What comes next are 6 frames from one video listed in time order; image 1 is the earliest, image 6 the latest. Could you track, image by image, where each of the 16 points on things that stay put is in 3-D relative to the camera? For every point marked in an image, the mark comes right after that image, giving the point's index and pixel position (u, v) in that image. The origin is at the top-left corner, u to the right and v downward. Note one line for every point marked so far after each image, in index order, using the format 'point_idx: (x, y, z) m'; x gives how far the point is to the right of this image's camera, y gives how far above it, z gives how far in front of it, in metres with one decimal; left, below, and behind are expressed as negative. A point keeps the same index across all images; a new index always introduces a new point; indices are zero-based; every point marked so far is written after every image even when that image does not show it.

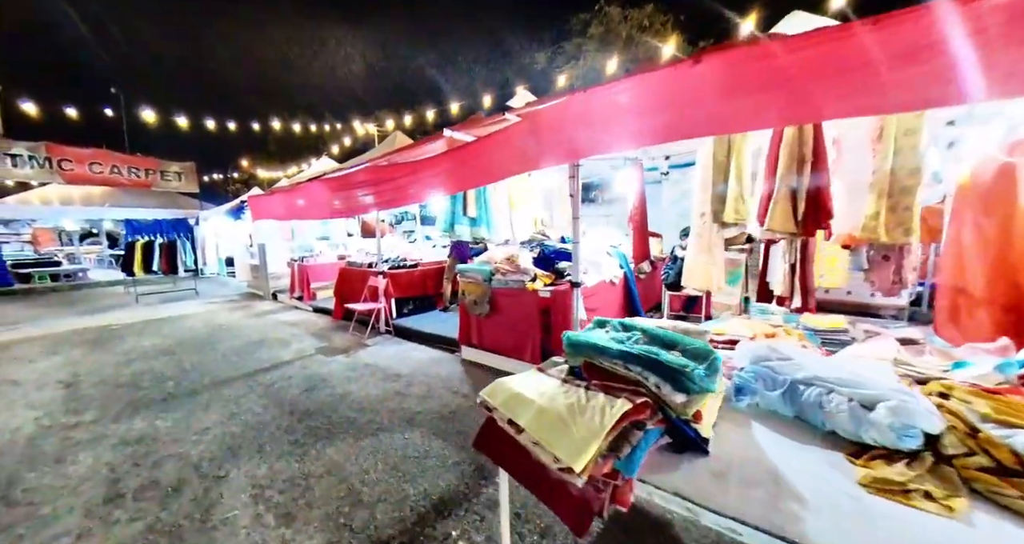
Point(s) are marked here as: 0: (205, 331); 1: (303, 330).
0: (-4.2, -0.8, +5.0) m
1: (-2.8, -0.8, +4.9) m
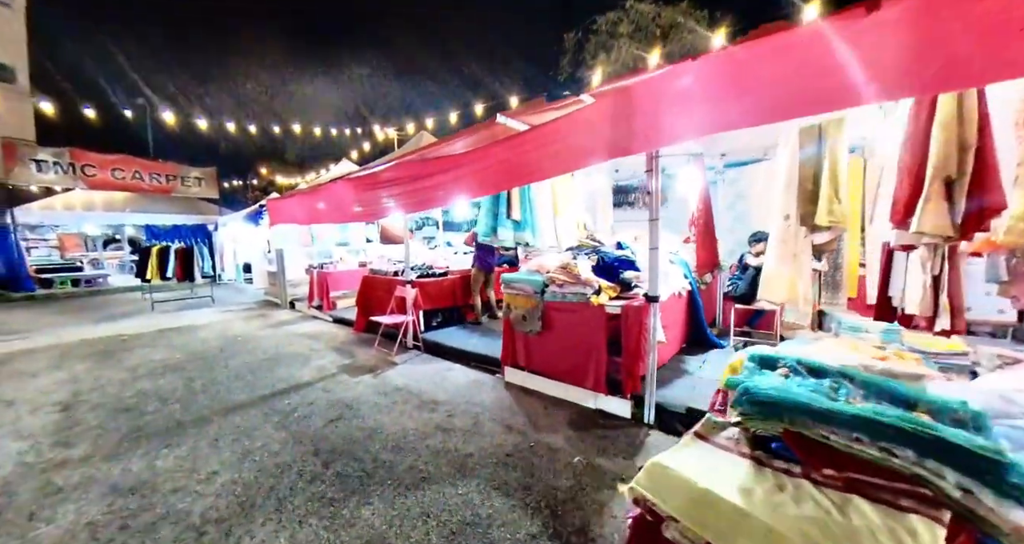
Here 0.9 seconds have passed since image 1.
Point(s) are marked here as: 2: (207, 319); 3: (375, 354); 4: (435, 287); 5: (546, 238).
0: (-3.7, -0.9, +4.7) m
1: (-2.3, -0.9, +4.4) m
2: (-5.2, -0.8, +6.2) m
3: (-1.5, -0.9, +4.0) m
4: (-1.0, -0.2, +4.5) m
5: (+0.4, +0.3, +3.8) m
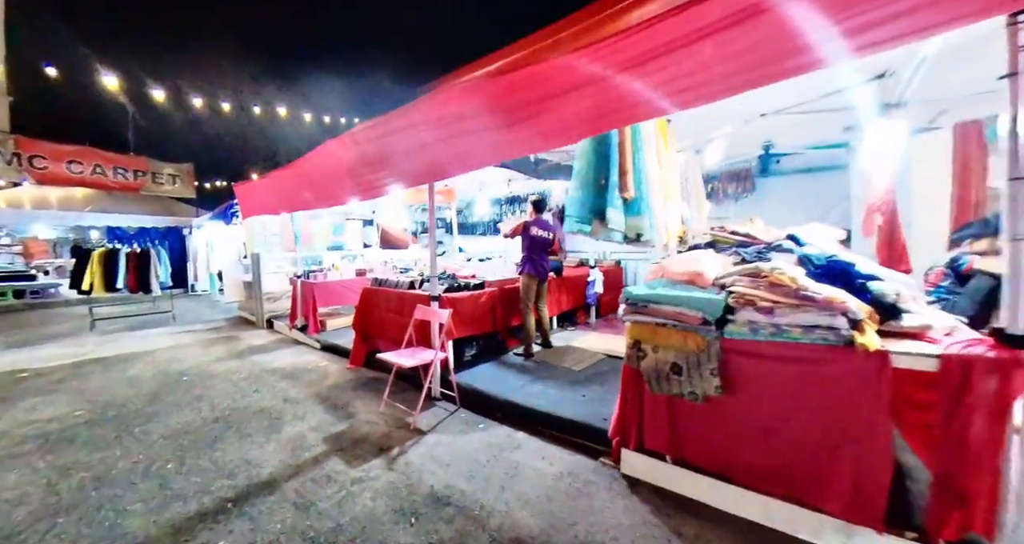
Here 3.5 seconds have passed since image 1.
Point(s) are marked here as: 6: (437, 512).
0: (-3.1, -1.0, +3.2) m
1: (-1.7, -0.9, +3.0) m
2: (-4.6, -0.9, +4.7) m
3: (-0.9, -1.0, +2.6) m
4: (-0.4, -0.3, +3.1) m
5: (+1.0, +0.3, +2.4) m
6: (-0.3, -1.1, +1.6) m
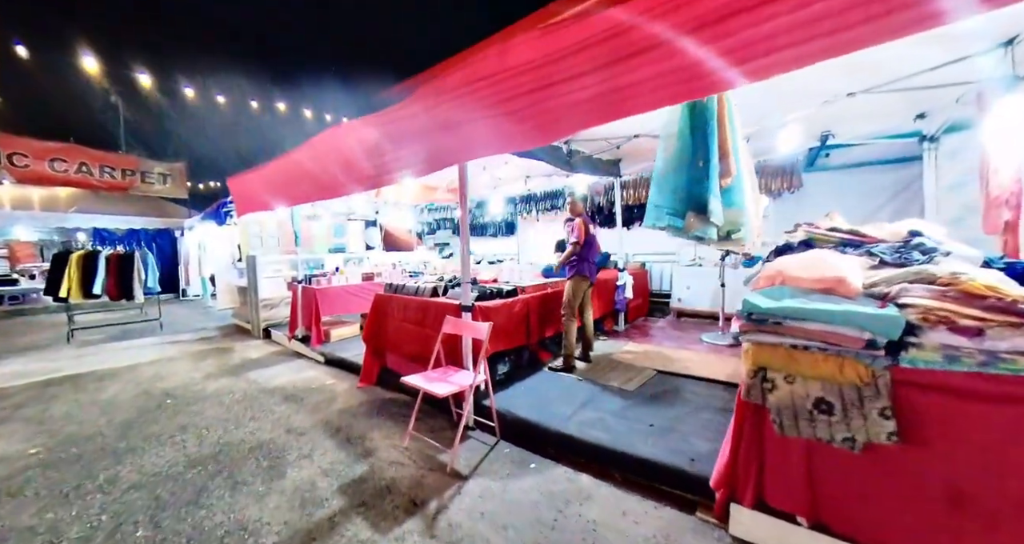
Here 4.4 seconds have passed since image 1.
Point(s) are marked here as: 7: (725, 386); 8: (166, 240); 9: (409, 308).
0: (-2.8, -1.0, +2.7) m
1: (-1.4, -1.0, +2.5) m
2: (-4.3, -1.0, +4.2) m
3: (-0.6, -1.0, +2.1) m
4: (-0.1, -0.3, +2.7) m
5: (+1.3, +0.3, +2.0) m
6: (0.0, -1.1, +1.2) m
7: (+1.5, -0.8, +2.7) m
8: (-10.4, +1.0, +11.0) m
9: (-0.8, -0.3, +2.8) m
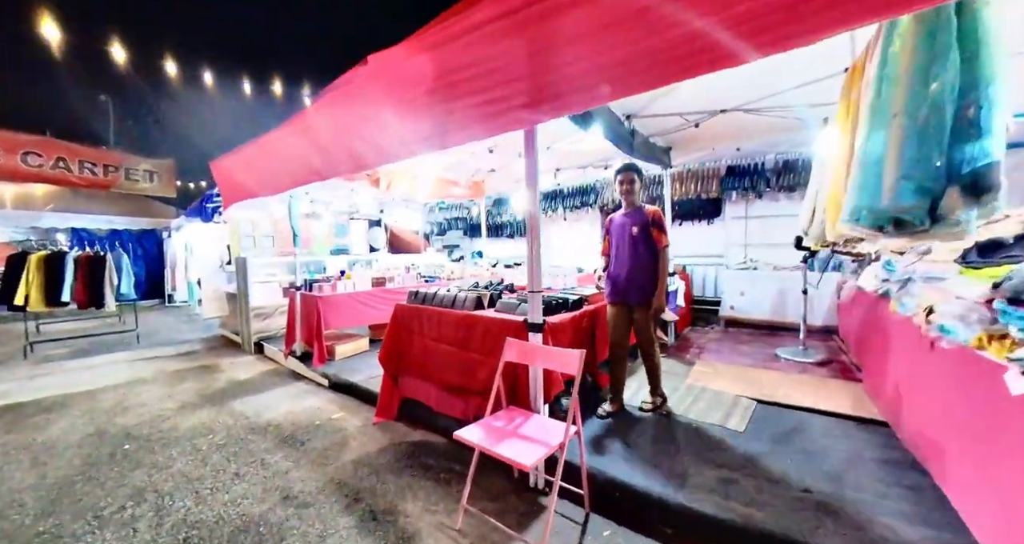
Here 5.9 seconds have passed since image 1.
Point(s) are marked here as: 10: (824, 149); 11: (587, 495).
0: (-2.4, -1.0, +2.0) m
1: (-1.0, -1.0, +1.8) m
2: (-3.9, -1.0, +3.5) m
3: (-0.2, -1.0, +1.5) m
4: (+0.3, -0.3, +2.0) m
5: (+1.7, +0.2, +1.4) m
6: (+0.4, -1.1, +0.5) m
7: (+1.9, -0.9, +2.1) m
8: (-10.1, +0.8, +10.3) m
9: (-0.4, -0.3, +2.1) m
10: (+2.0, +0.8, +2.4) m
11: (+0.3, -1.0, +1.6) m
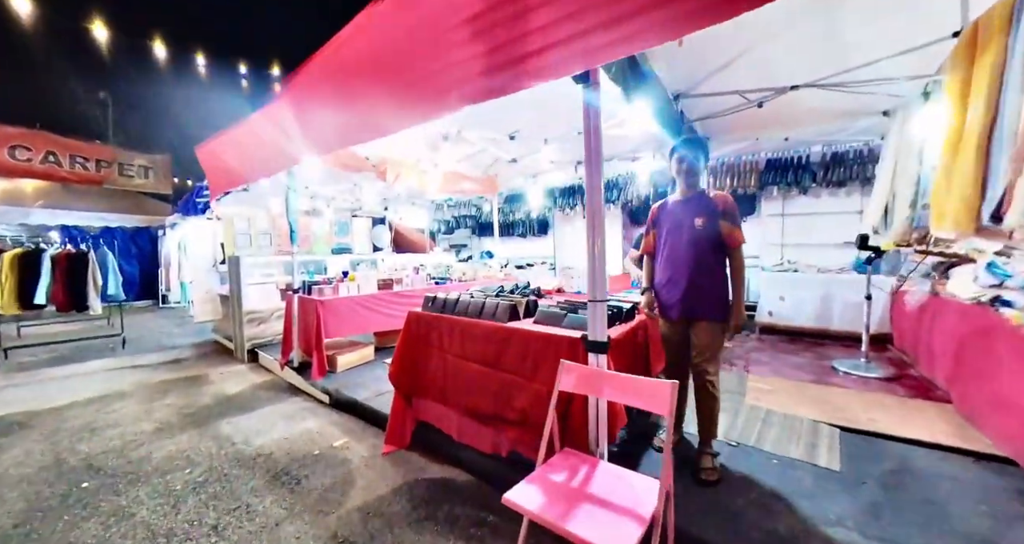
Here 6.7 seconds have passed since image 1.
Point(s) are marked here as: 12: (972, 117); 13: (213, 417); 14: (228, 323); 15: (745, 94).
0: (-2.2, -1.0, +1.6) m
1: (-0.8, -1.0, +1.5) m
2: (-3.8, -1.0, +3.2) m
3: (0.0, -1.0, +1.1) m
4: (+0.5, -0.3, +1.7) m
5: (+1.9, +0.2, +1.0) m
6: (+0.6, -1.1, +0.2) m
7: (+2.1, -0.9, +1.7) m
8: (-9.9, +0.9, +9.9) m
9: (-0.2, -0.3, +1.7) m
10: (+2.2, +0.8, +2.0) m
11: (+0.5, -1.0, +1.2) m
12: (+1.9, +0.7, +1.5) m
13: (-2.0, -1.0, +2.5) m
14: (-3.5, -0.6, +4.5) m
15: (+1.5, +1.2, +2.4) m
